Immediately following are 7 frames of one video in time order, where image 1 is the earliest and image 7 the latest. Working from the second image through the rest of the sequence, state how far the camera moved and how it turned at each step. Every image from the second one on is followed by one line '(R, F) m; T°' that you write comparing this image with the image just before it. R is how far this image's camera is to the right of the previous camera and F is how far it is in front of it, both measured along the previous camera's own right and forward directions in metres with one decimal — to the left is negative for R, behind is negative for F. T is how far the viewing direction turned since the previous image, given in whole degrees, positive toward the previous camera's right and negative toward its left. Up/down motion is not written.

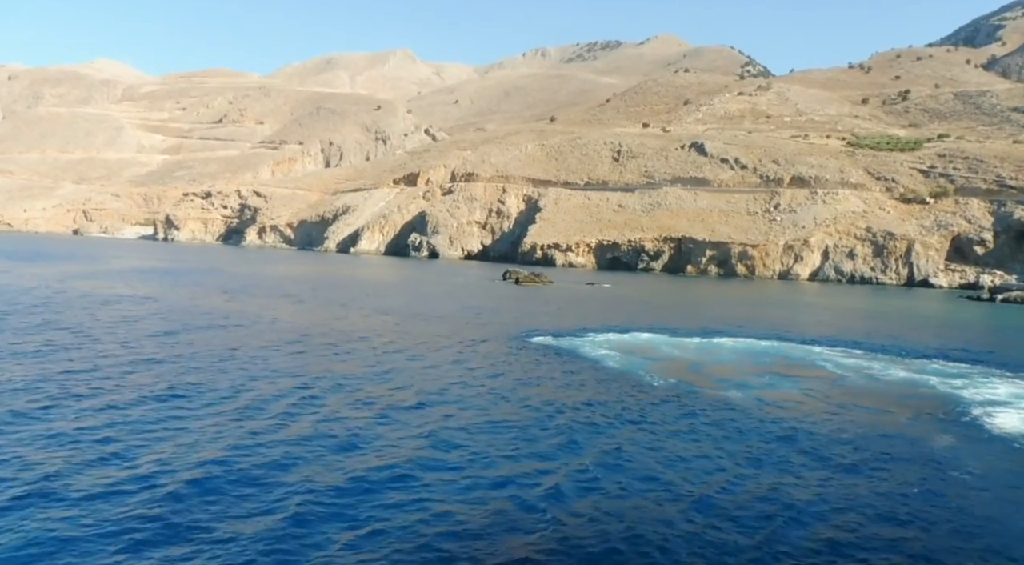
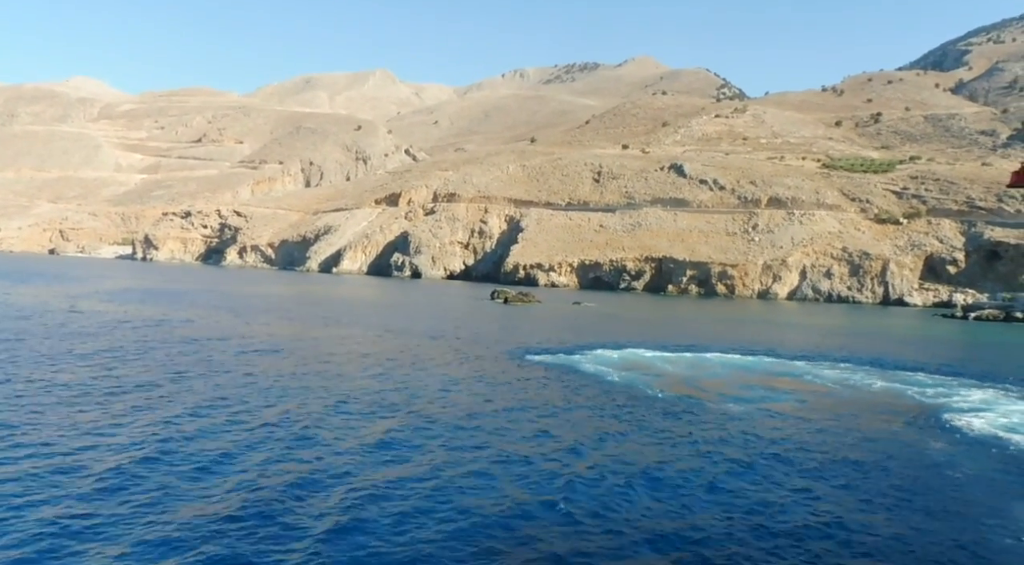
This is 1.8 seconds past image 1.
(-0.3, -0.4) m; +2°
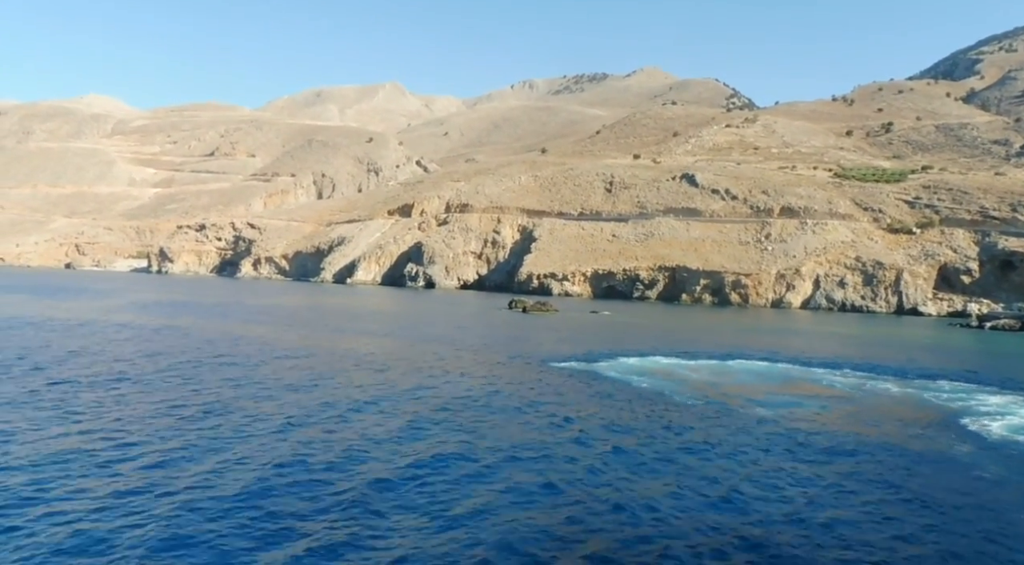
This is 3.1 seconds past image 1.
(-0.3, -0.3) m; -1°
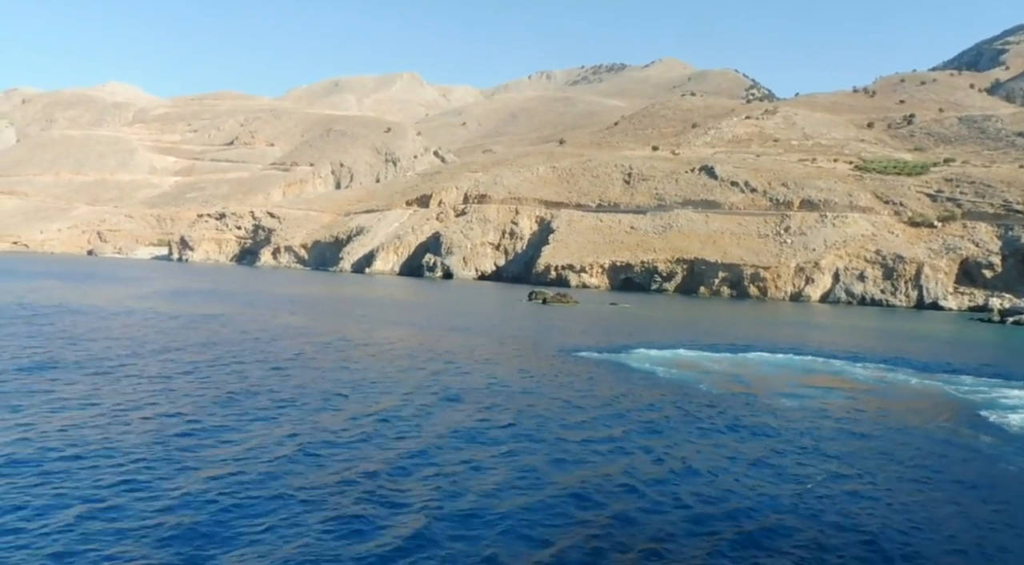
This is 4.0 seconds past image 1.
(-0.1, -0.2) m; -1°
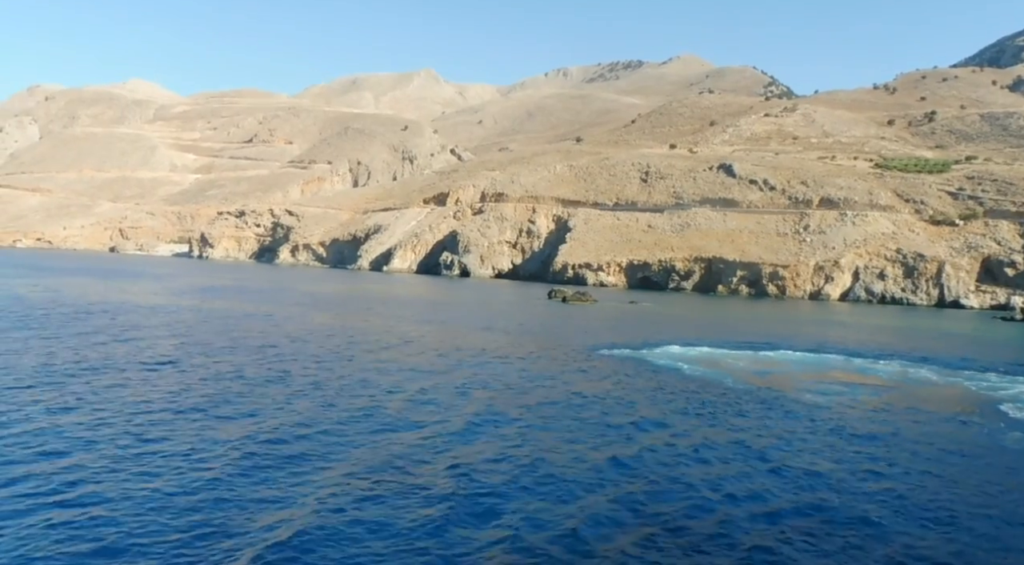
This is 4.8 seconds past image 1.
(-0.1, -0.1) m; -1°
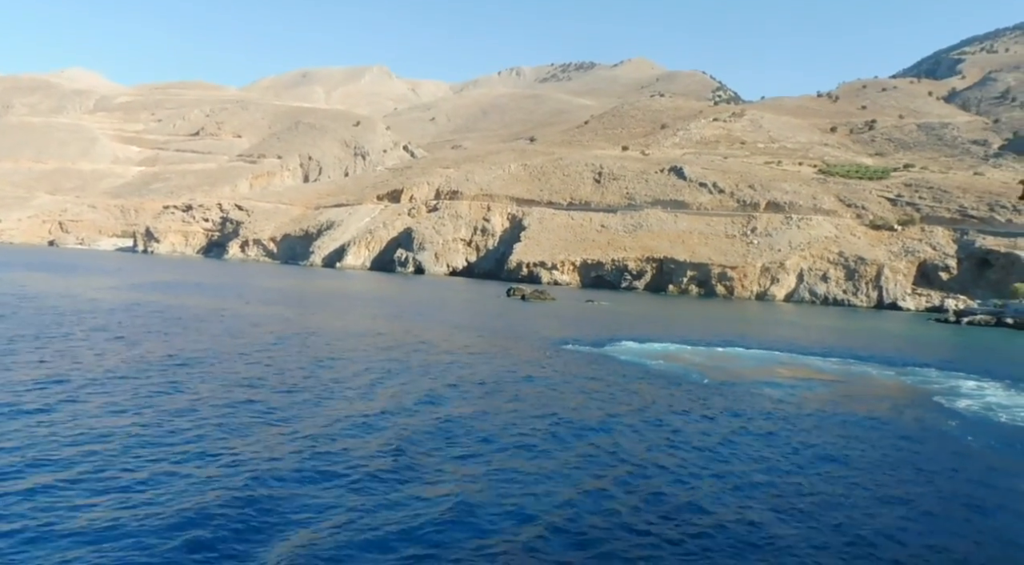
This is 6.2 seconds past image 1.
(-0.4, -0.5) m; +4°
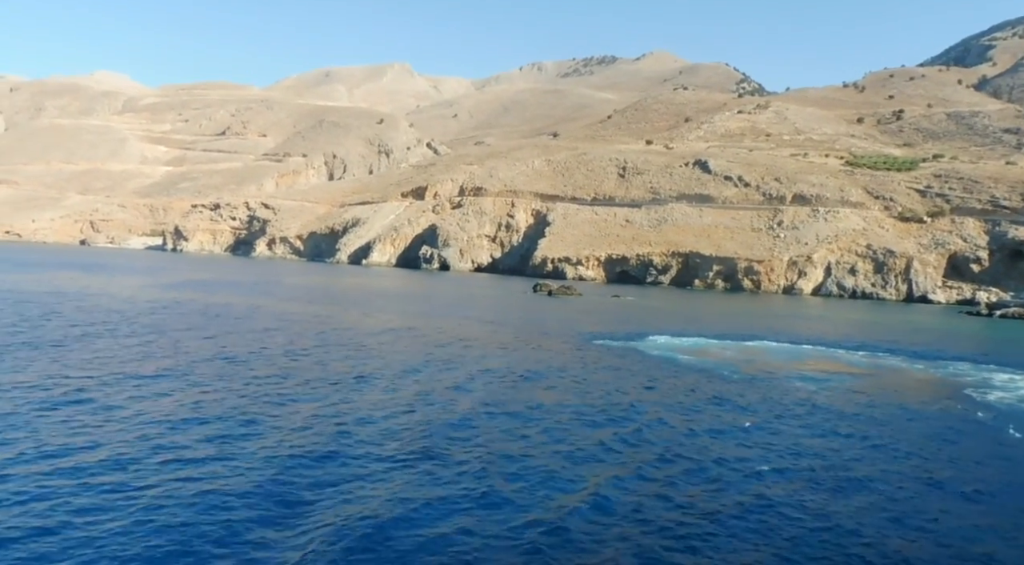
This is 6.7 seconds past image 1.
(-0.1, -0.1) m; -2°
